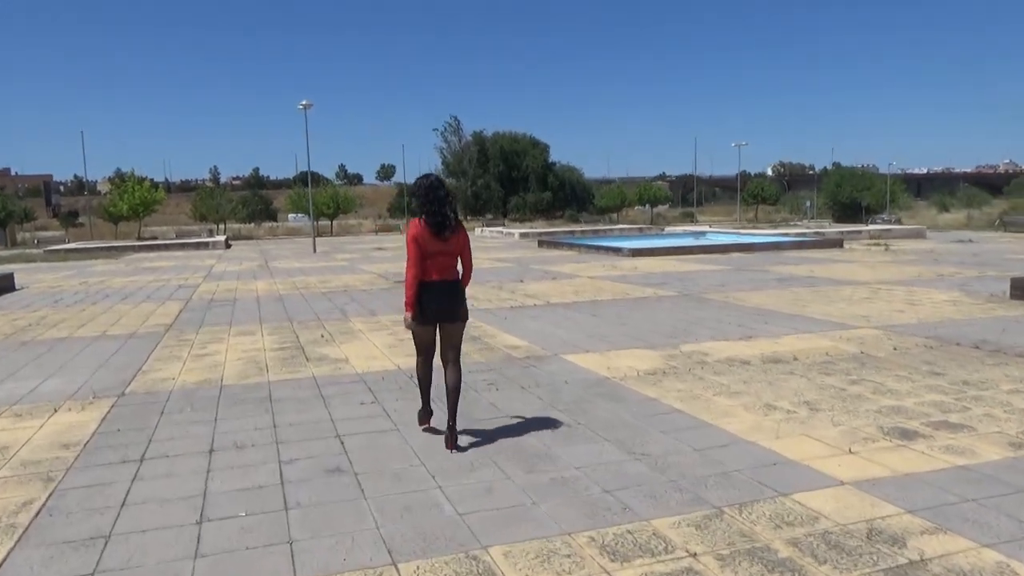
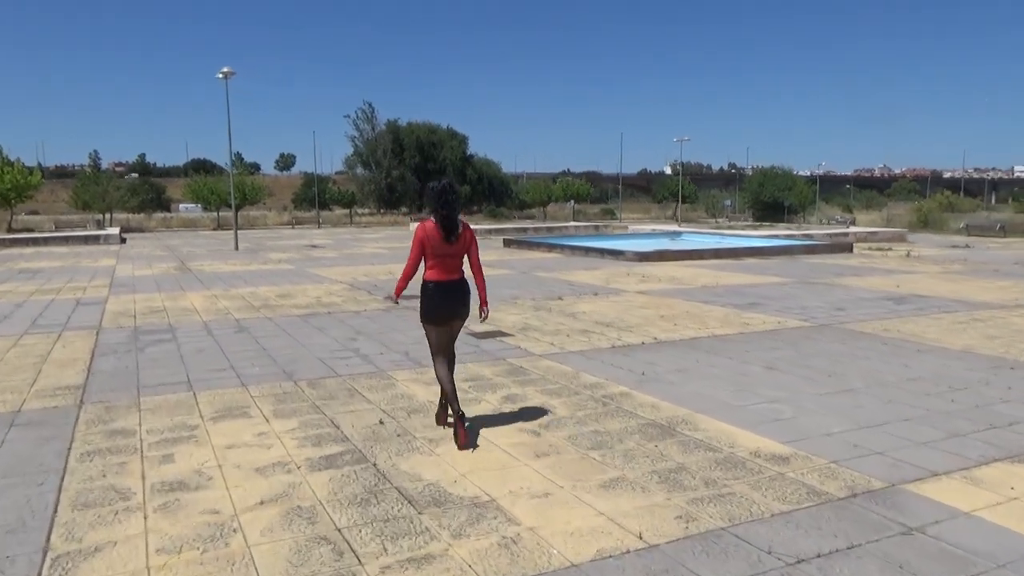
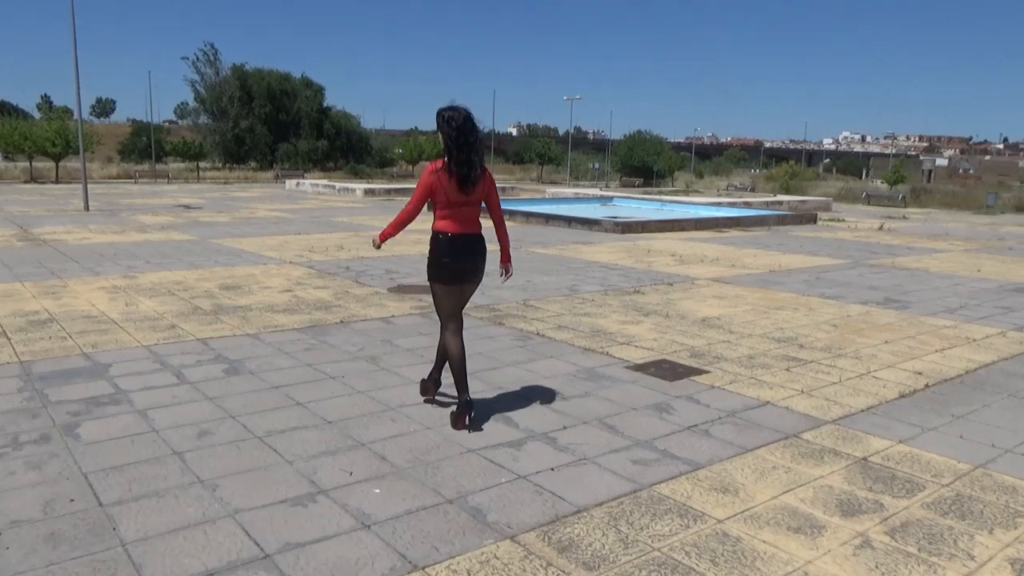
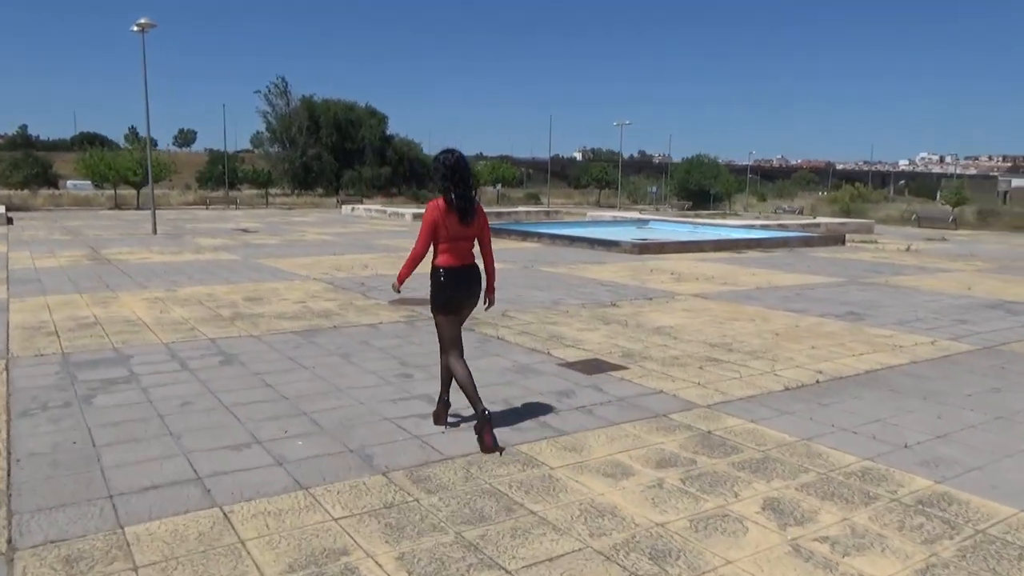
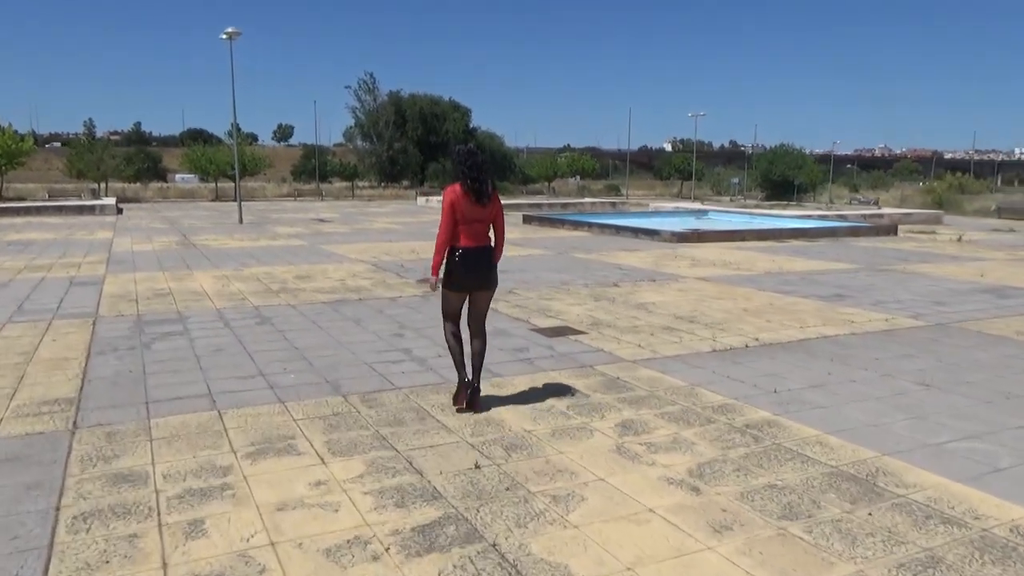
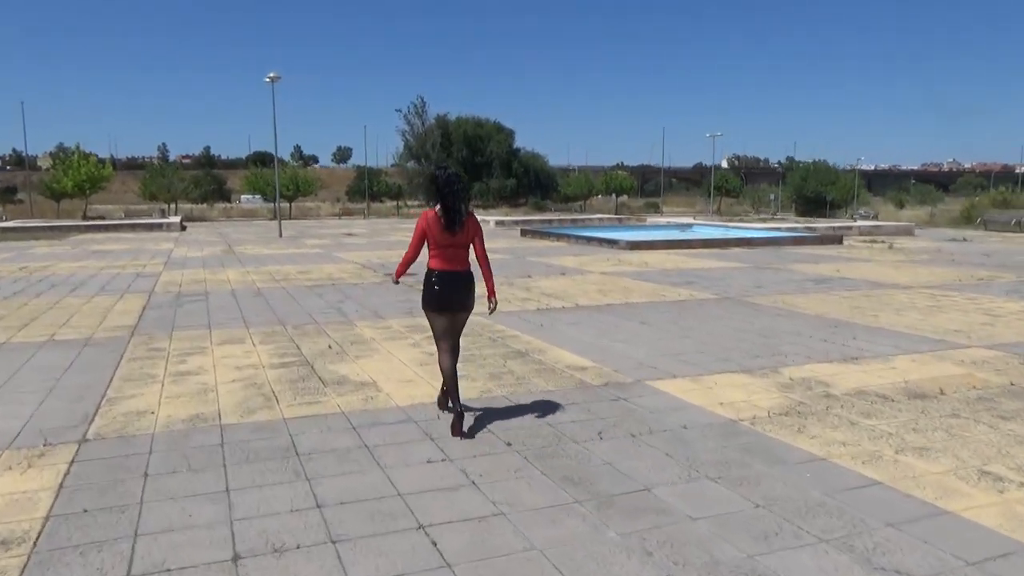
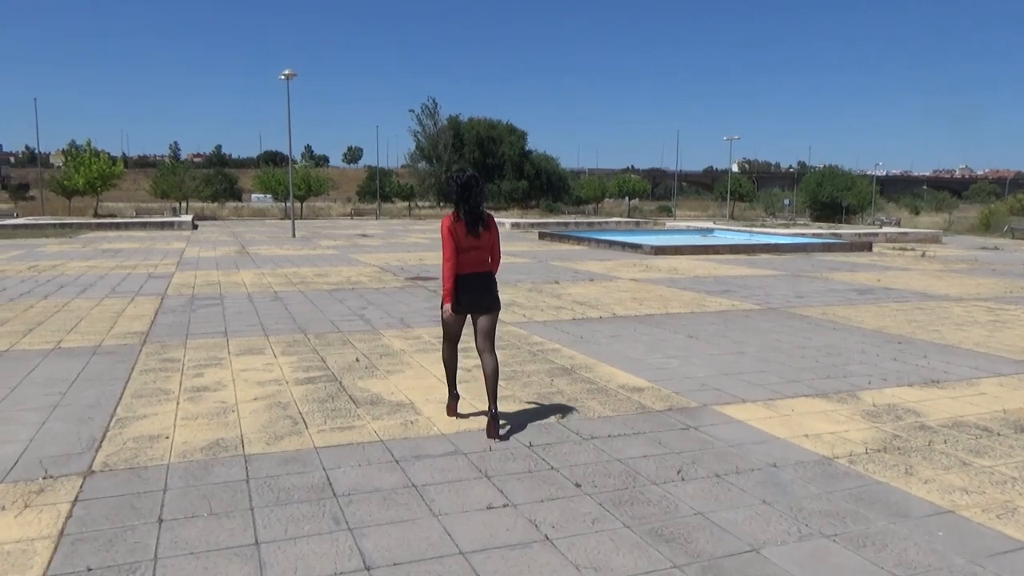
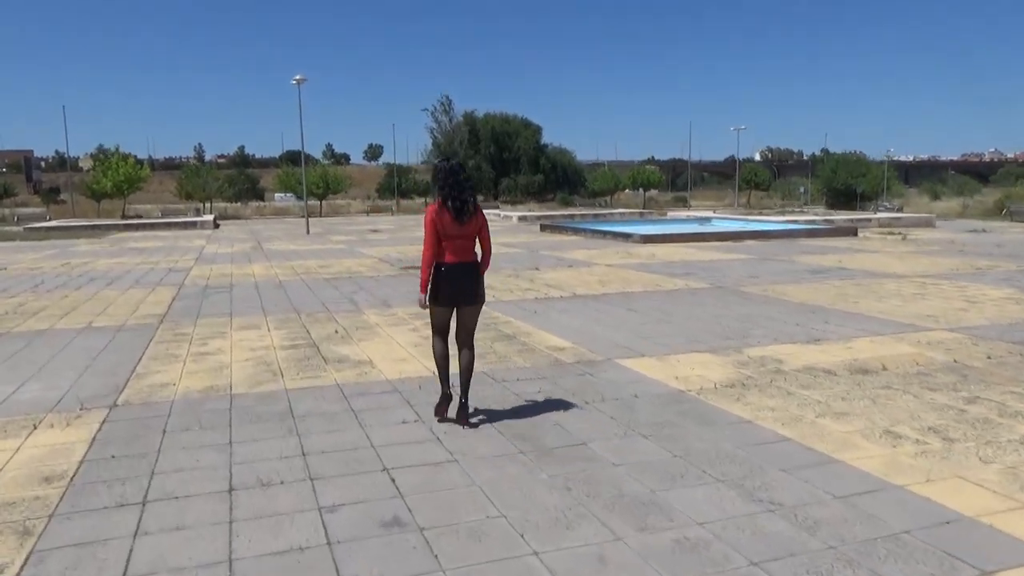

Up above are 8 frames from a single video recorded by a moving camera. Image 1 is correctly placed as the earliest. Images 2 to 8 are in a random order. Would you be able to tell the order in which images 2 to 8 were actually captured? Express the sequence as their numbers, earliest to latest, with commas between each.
8, 6, 7, 2, 5, 4, 3
